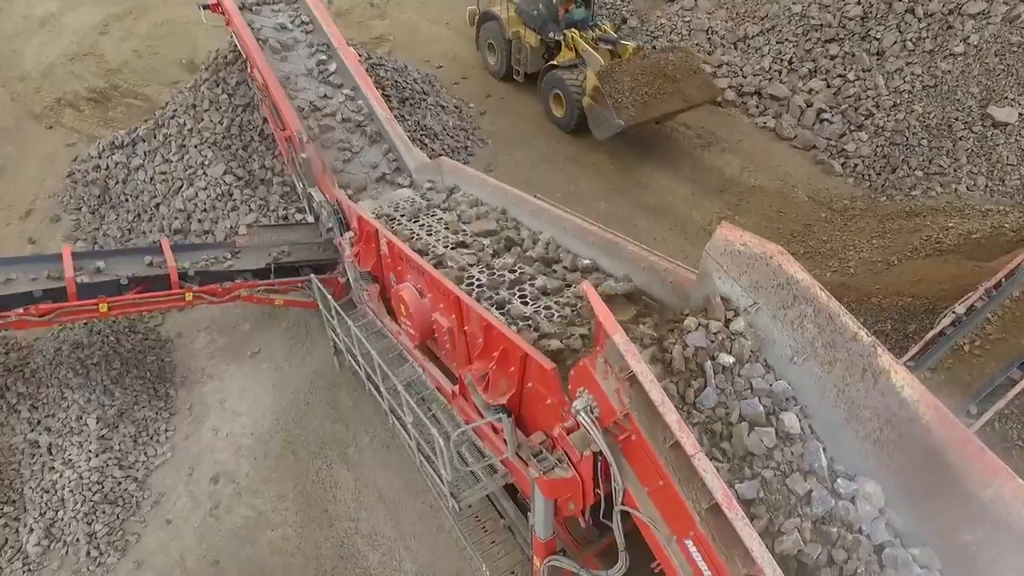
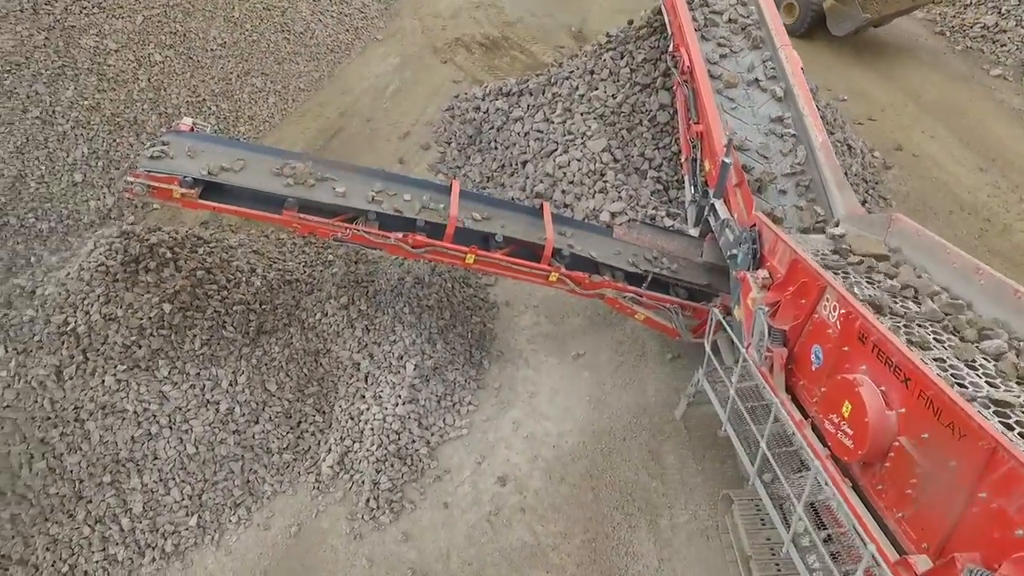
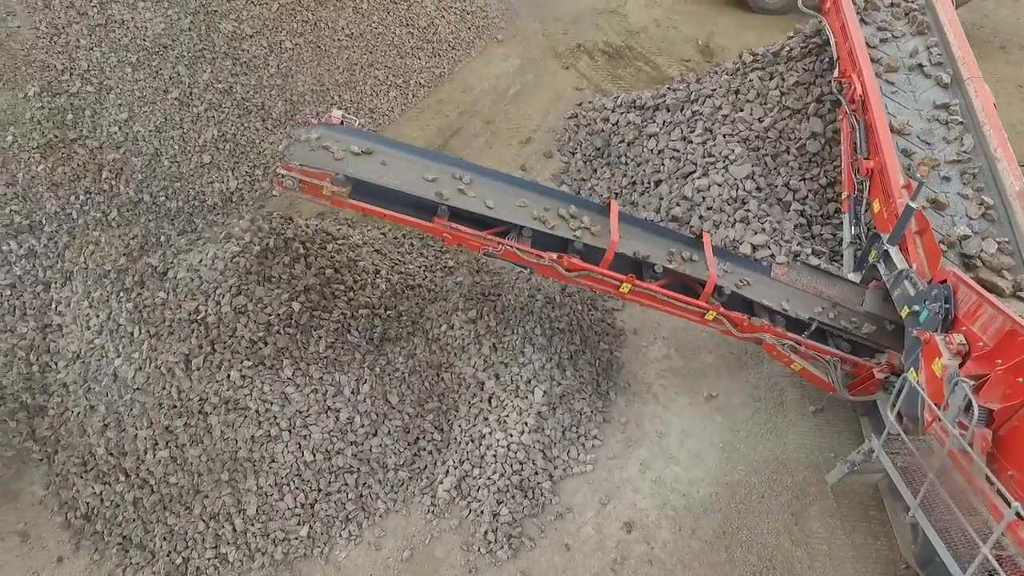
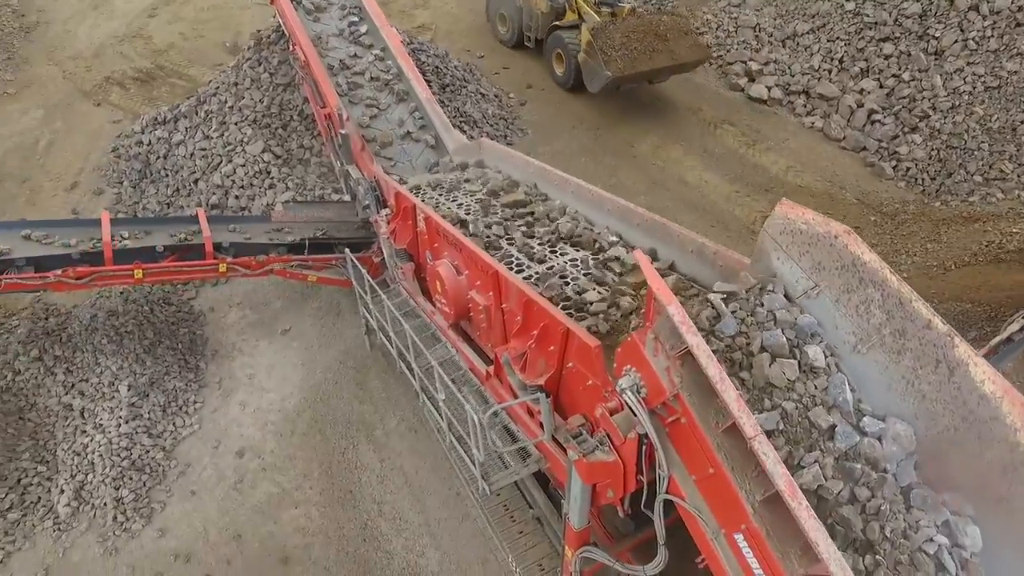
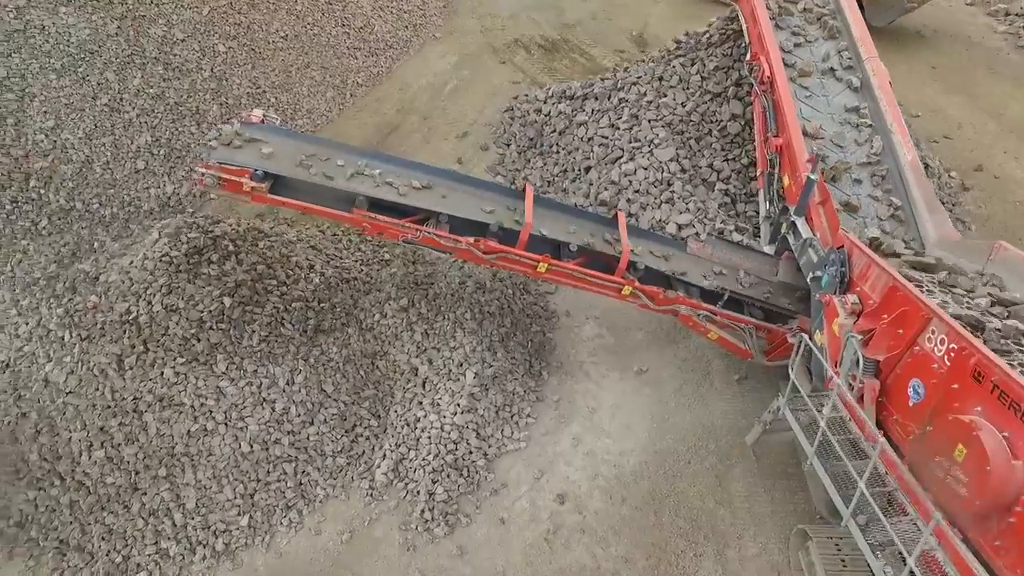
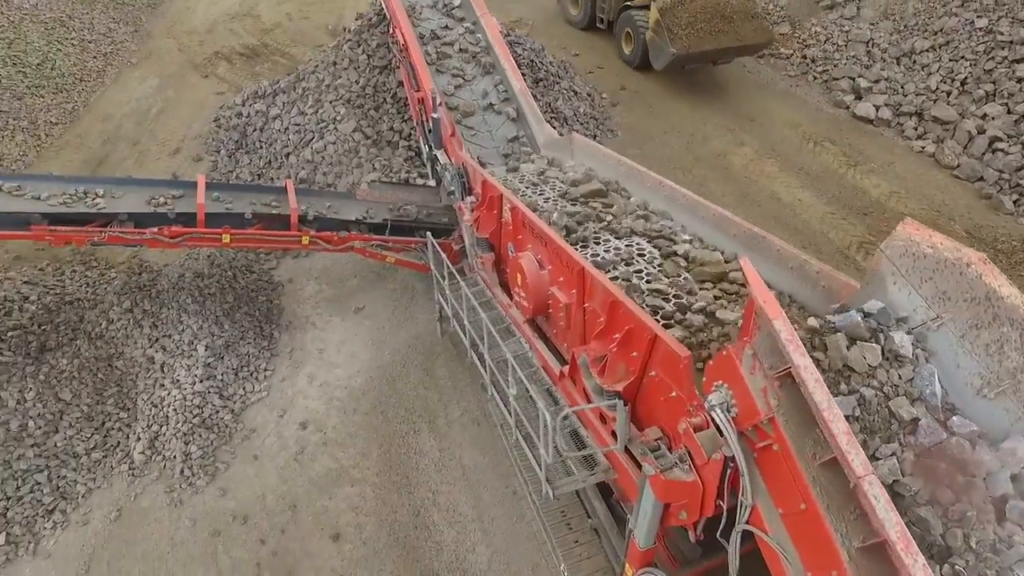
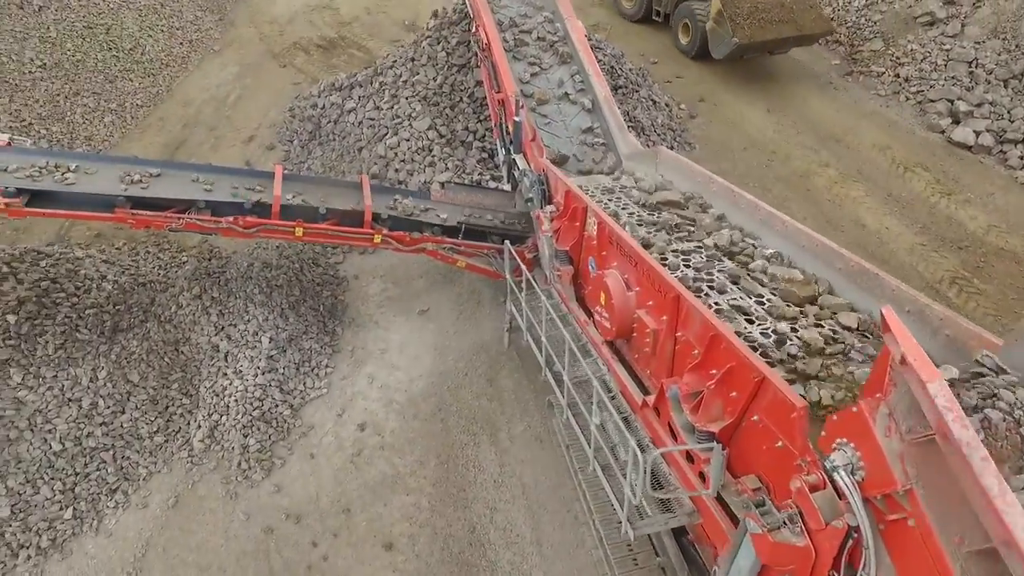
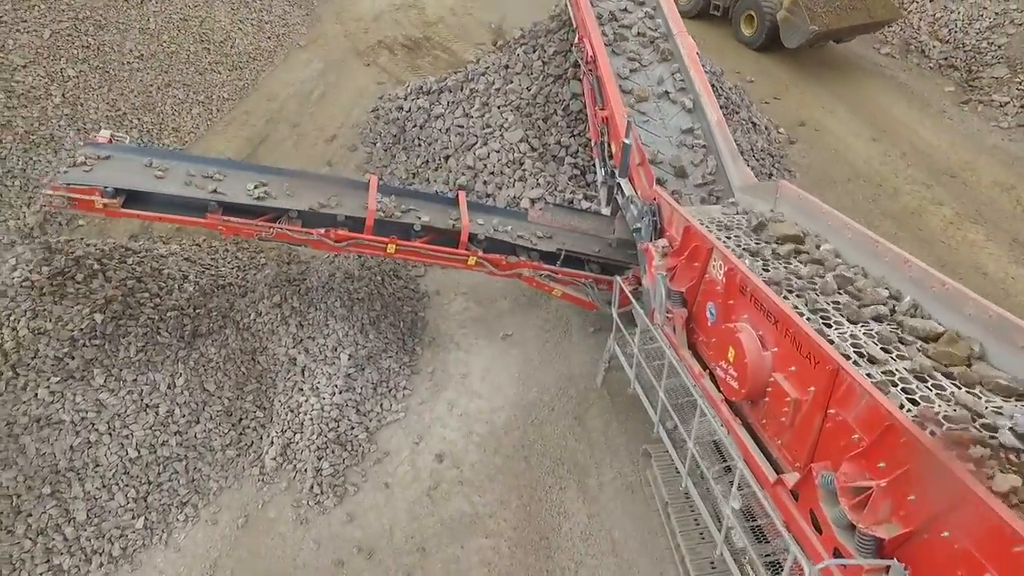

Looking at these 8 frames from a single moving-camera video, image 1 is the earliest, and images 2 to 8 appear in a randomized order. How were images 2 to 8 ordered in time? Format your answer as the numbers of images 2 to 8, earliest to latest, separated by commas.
4, 6, 7, 8, 2, 5, 3
